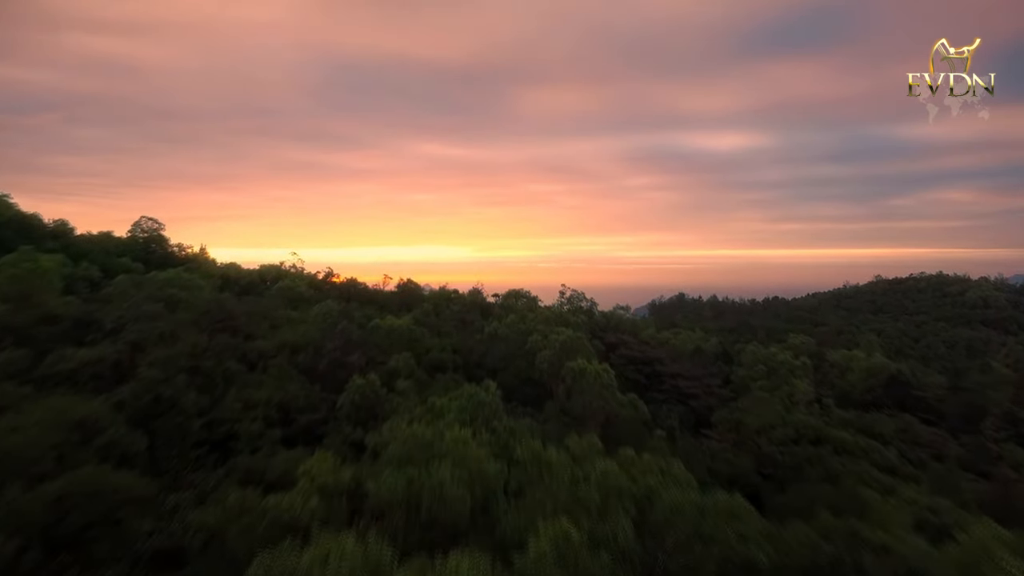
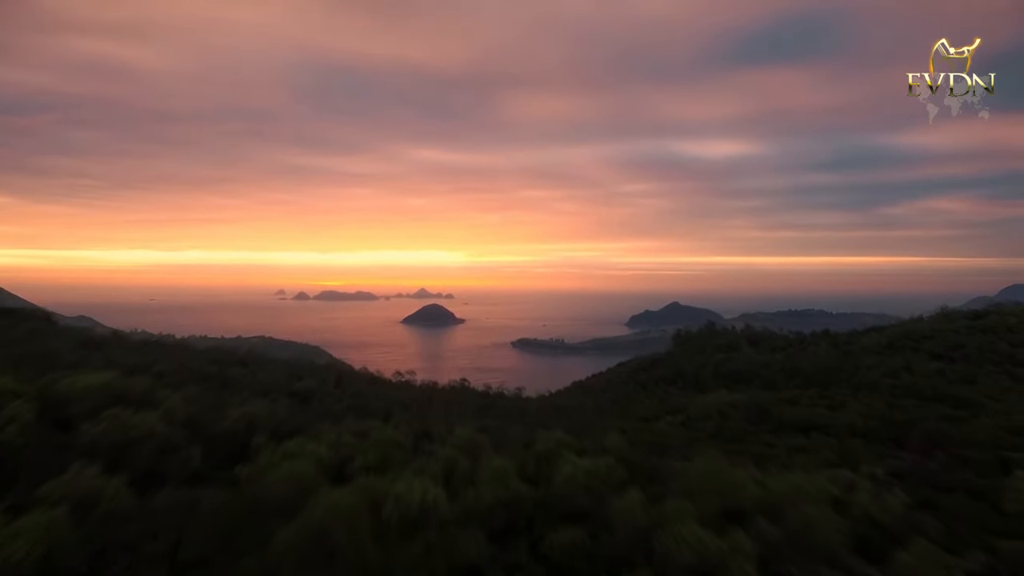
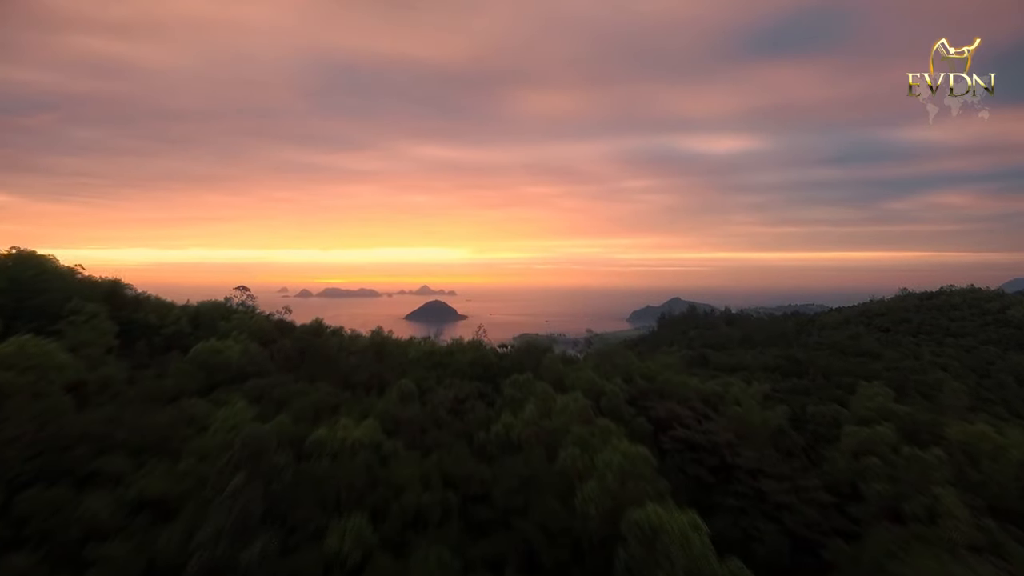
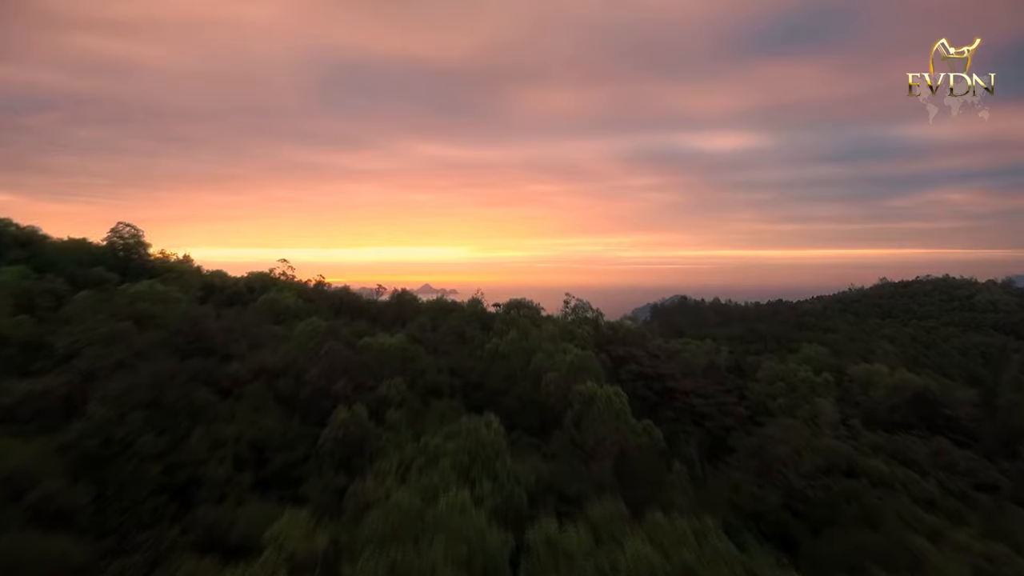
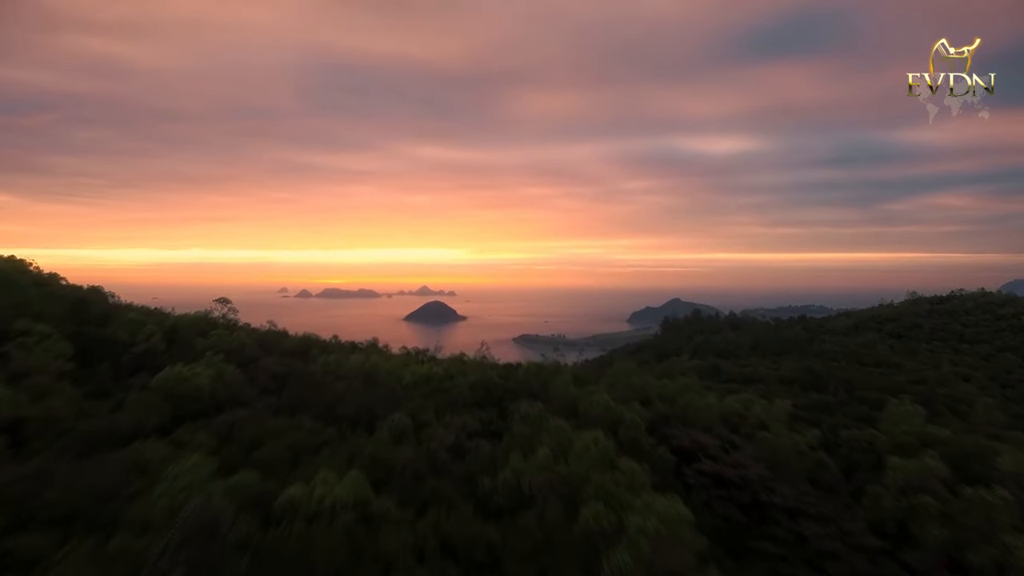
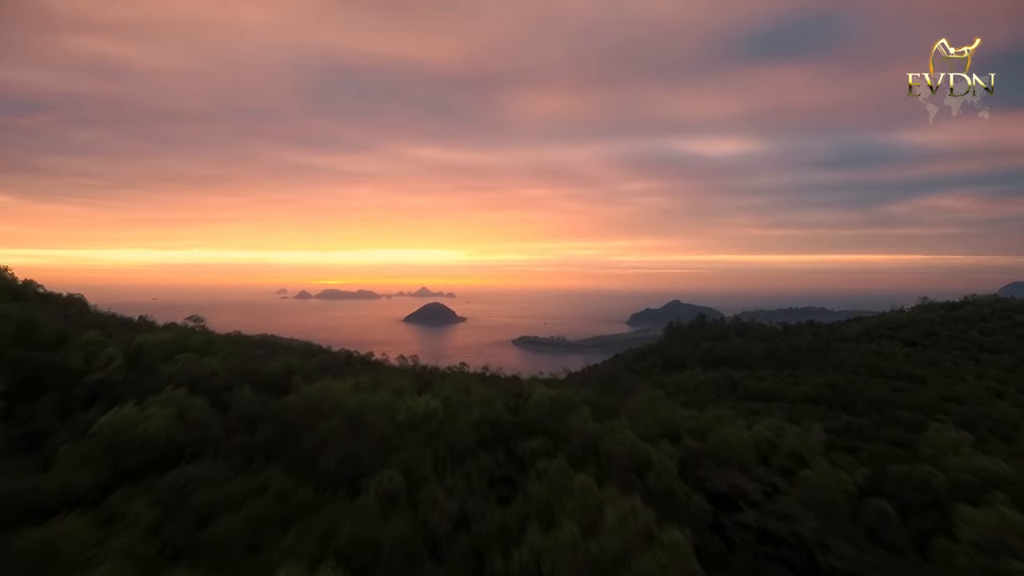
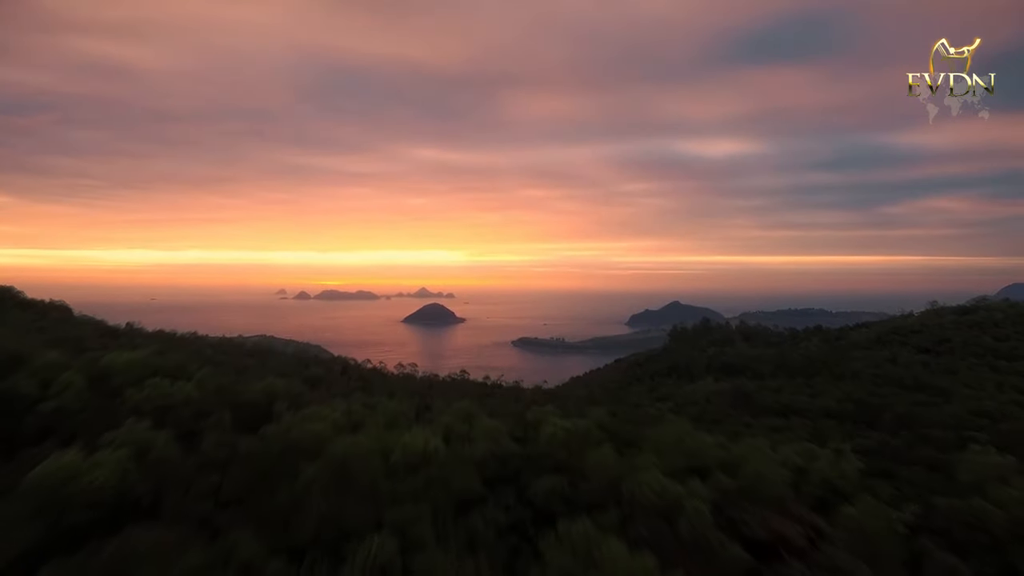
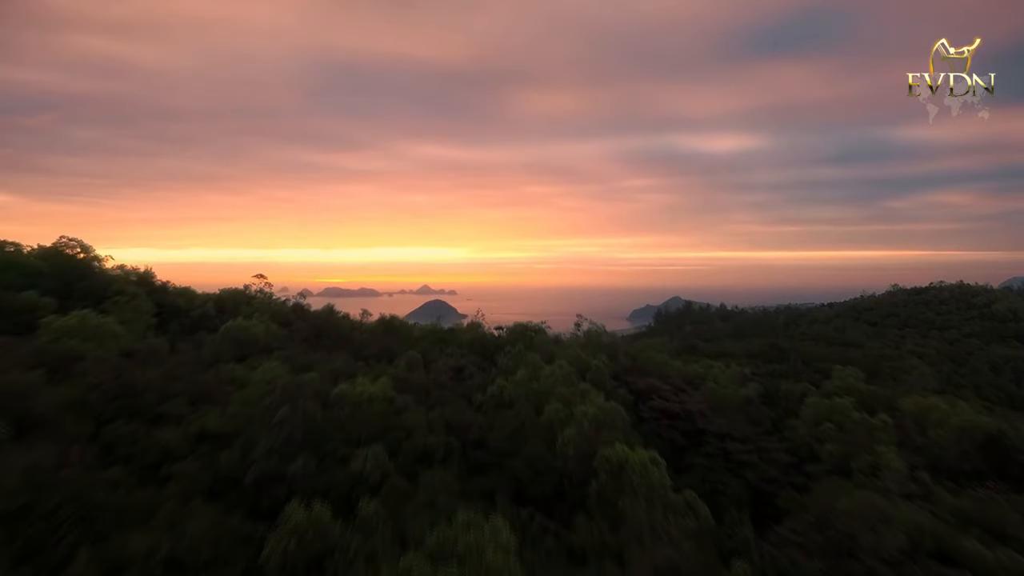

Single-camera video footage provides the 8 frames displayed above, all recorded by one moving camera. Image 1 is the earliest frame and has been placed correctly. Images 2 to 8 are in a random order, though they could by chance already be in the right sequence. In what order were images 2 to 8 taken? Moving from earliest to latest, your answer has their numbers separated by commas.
4, 8, 3, 5, 6, 7, 2
